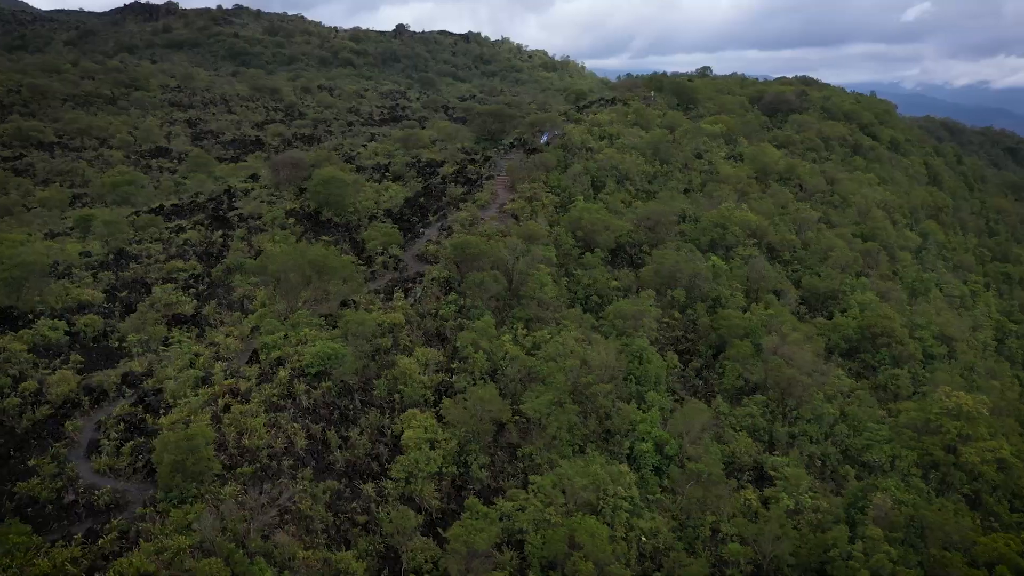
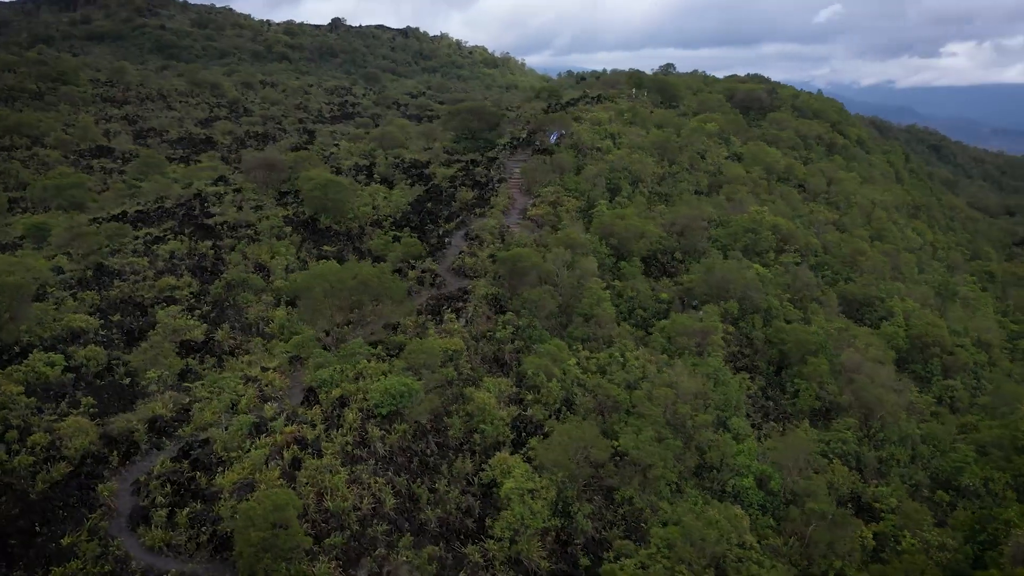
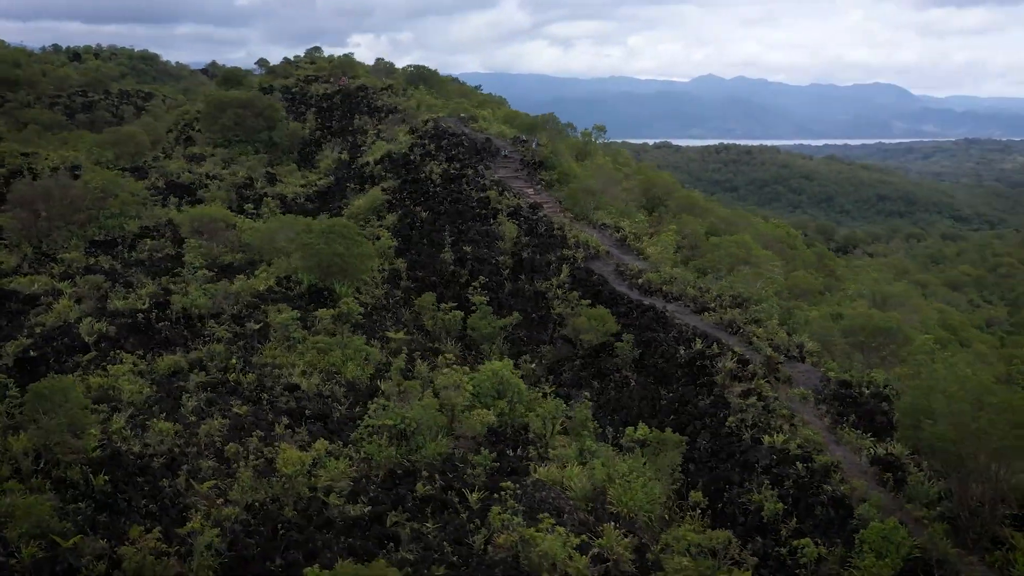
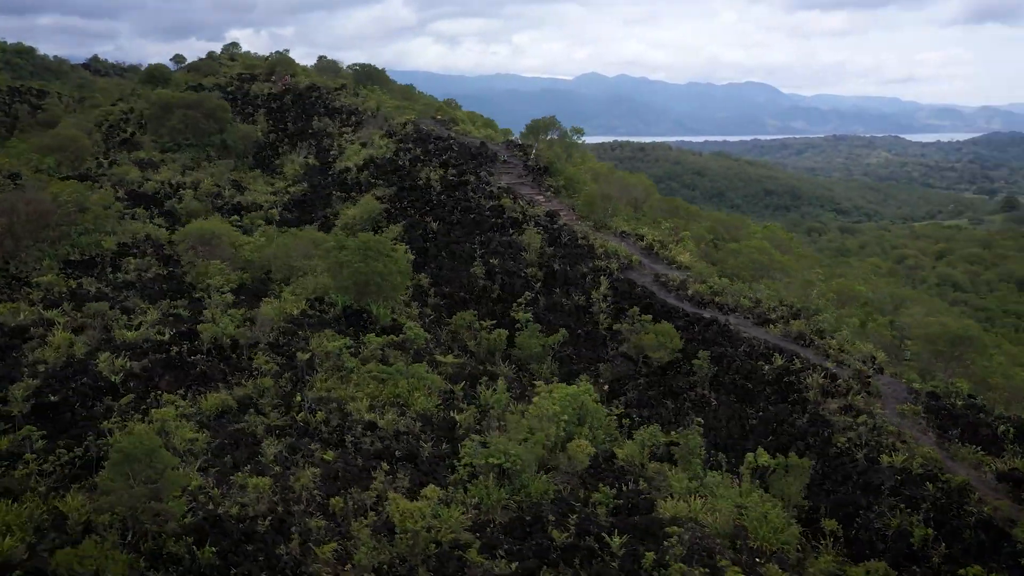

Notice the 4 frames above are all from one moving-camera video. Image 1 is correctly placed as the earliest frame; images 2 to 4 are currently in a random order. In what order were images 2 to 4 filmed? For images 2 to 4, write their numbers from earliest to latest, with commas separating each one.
2, 3, 4
